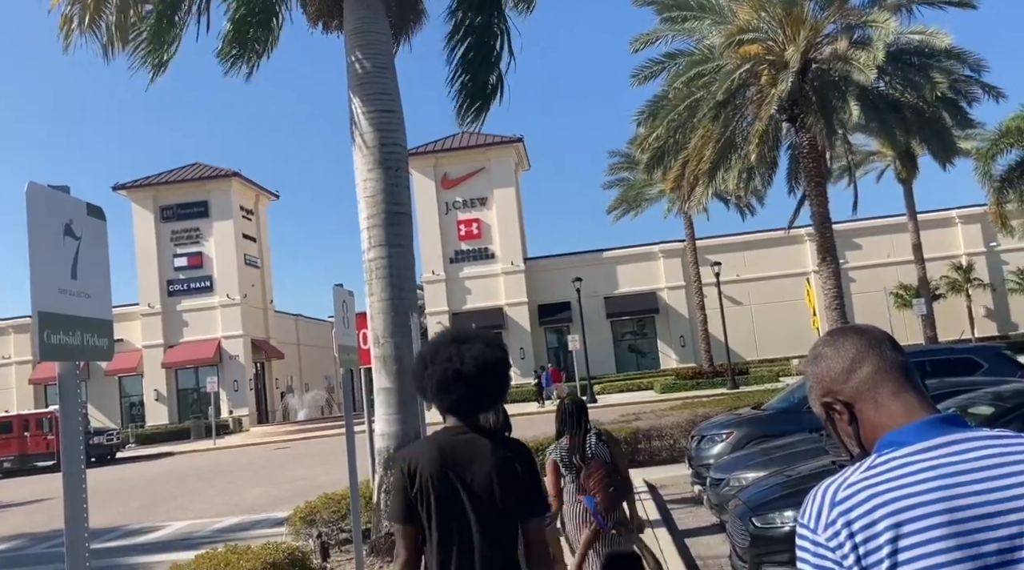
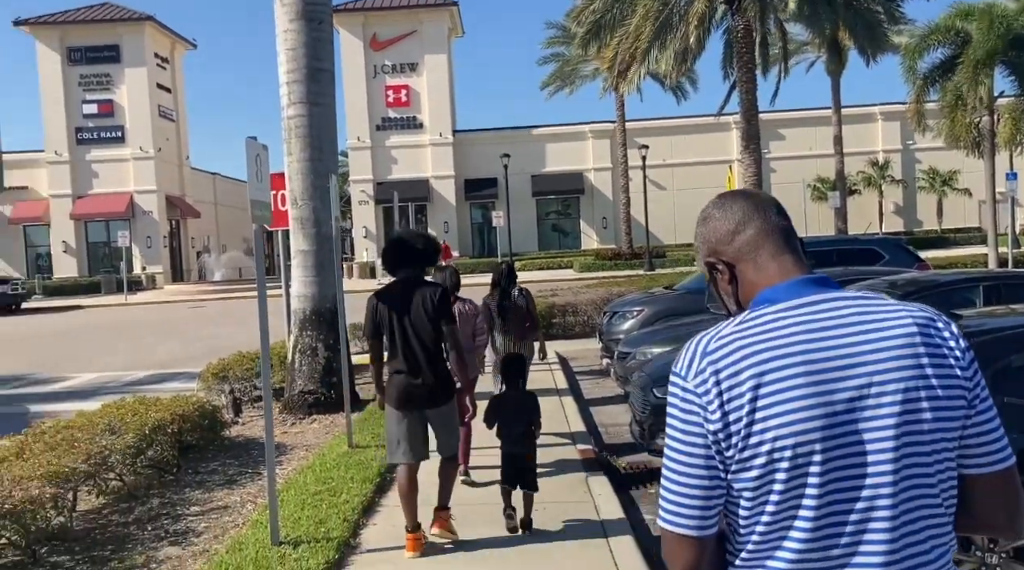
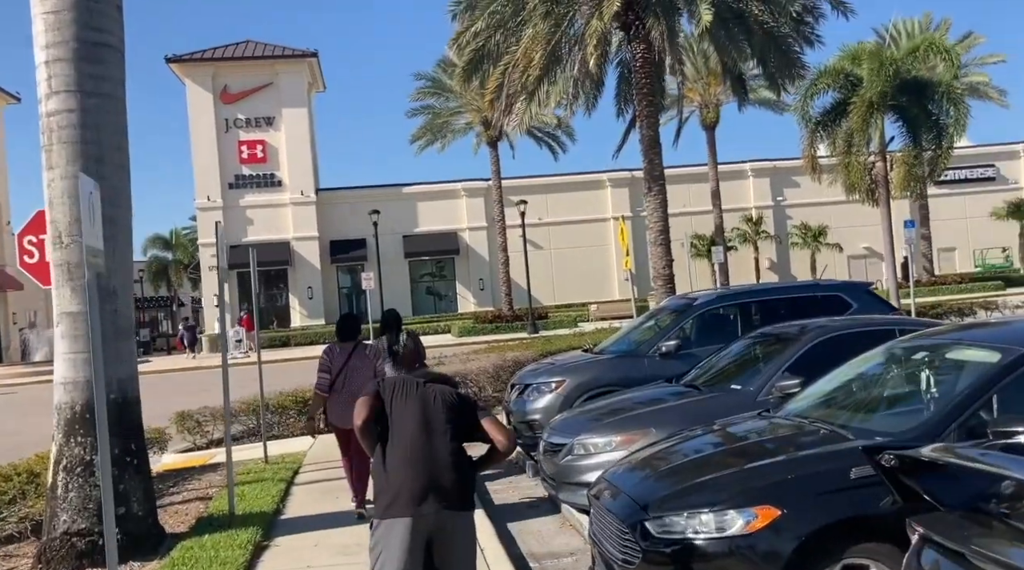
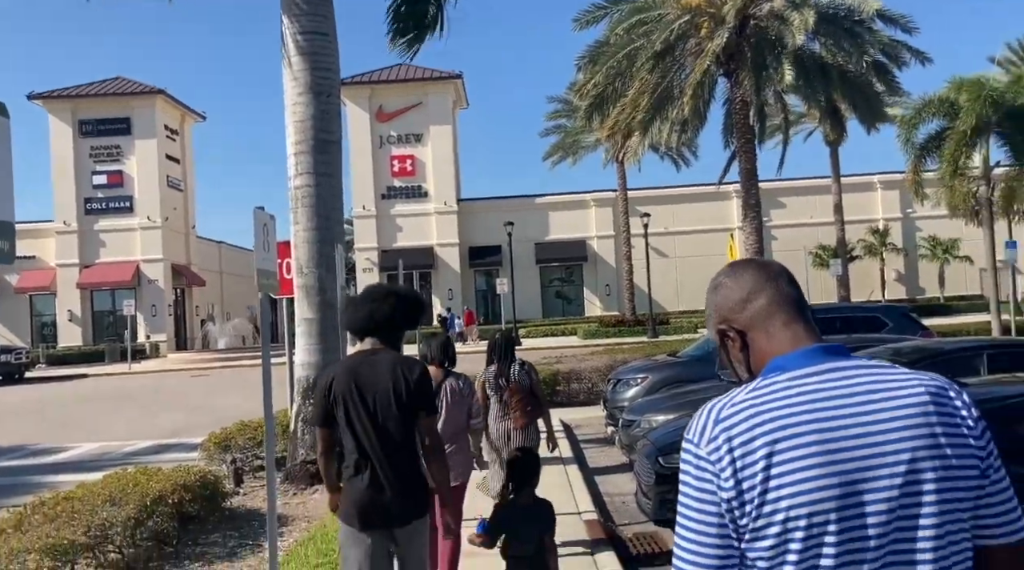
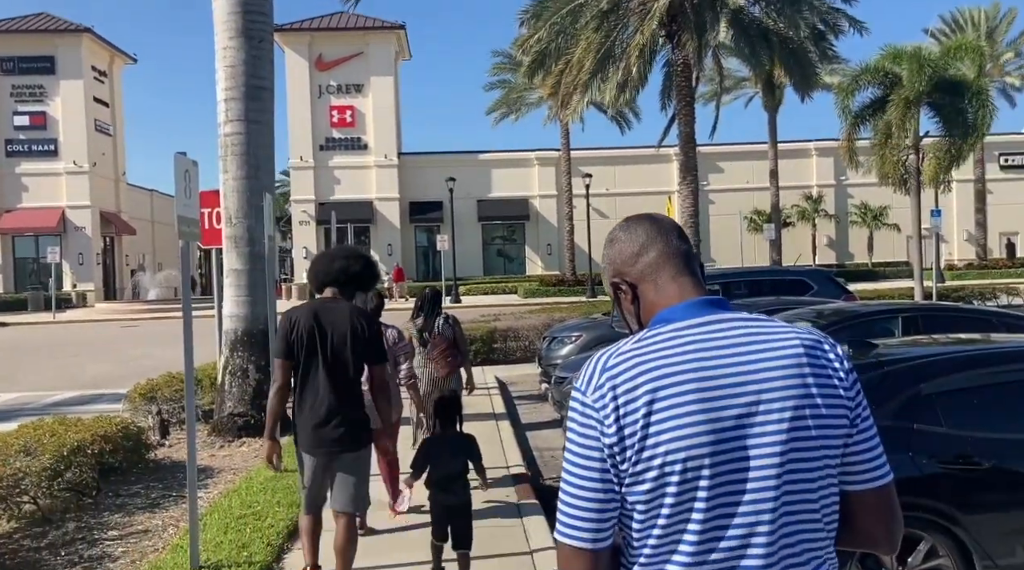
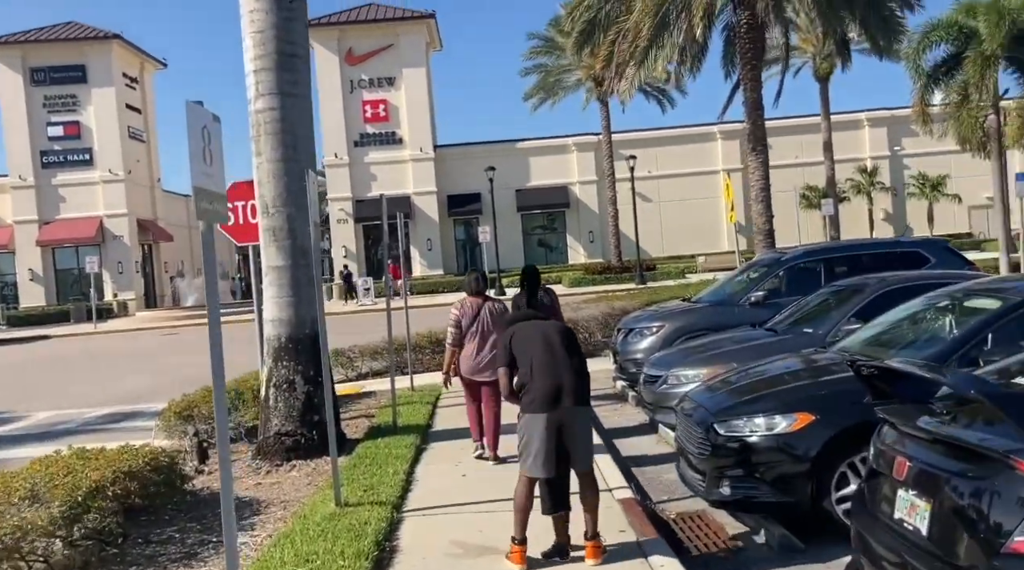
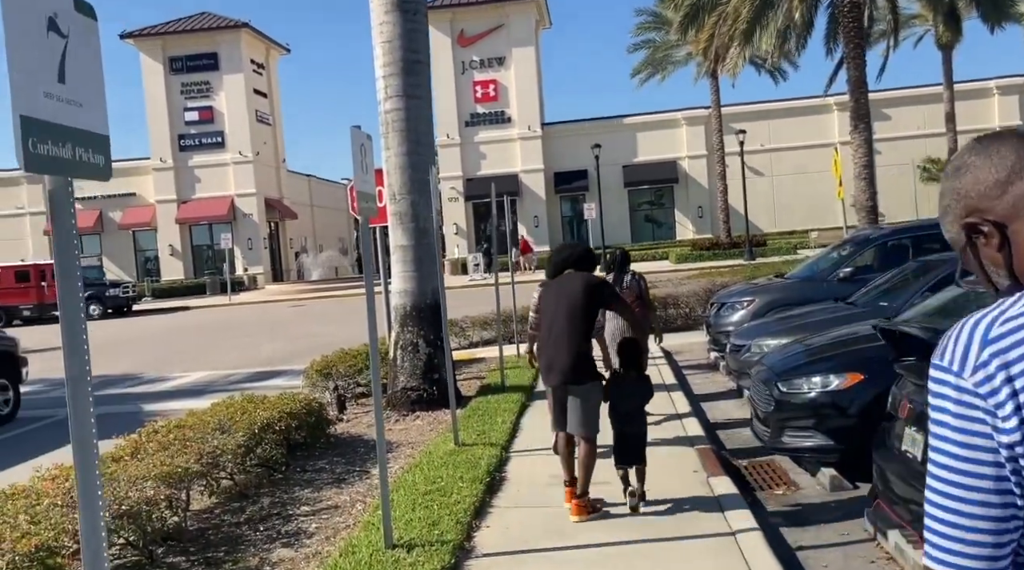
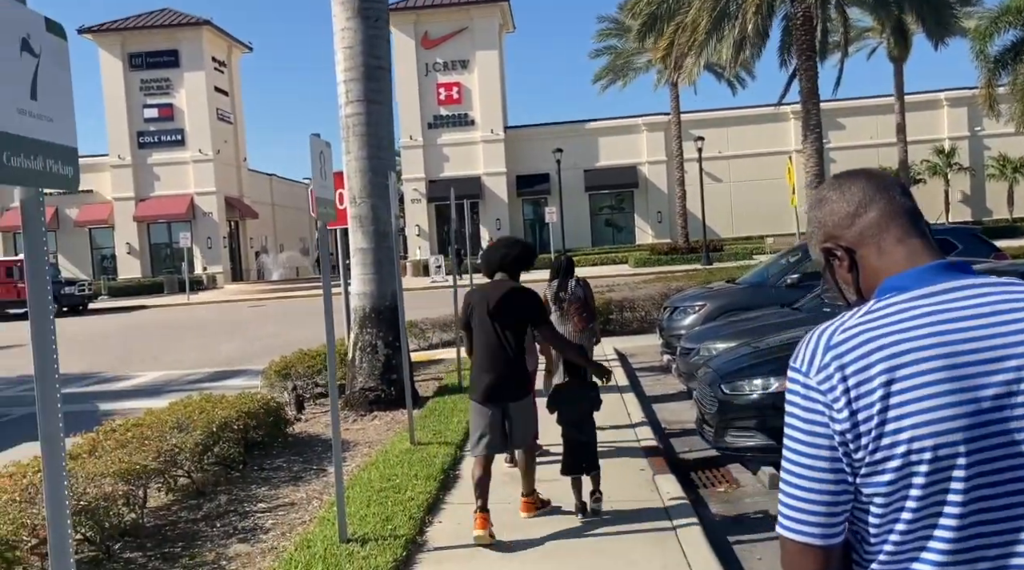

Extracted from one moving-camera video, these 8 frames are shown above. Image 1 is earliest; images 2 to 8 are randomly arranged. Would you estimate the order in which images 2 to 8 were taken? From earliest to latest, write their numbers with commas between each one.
4, 5, 2, 8, 7, 6, 3
